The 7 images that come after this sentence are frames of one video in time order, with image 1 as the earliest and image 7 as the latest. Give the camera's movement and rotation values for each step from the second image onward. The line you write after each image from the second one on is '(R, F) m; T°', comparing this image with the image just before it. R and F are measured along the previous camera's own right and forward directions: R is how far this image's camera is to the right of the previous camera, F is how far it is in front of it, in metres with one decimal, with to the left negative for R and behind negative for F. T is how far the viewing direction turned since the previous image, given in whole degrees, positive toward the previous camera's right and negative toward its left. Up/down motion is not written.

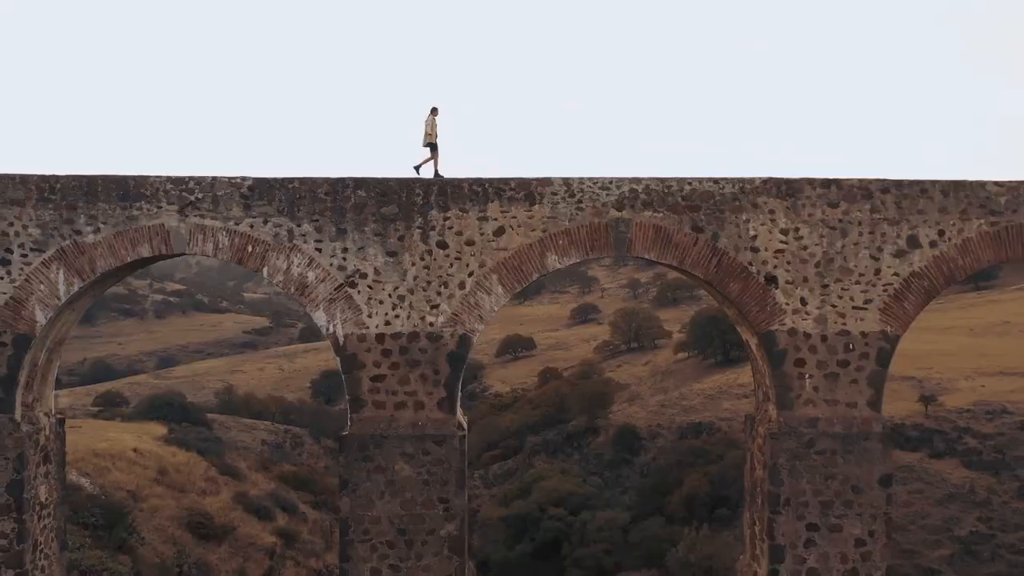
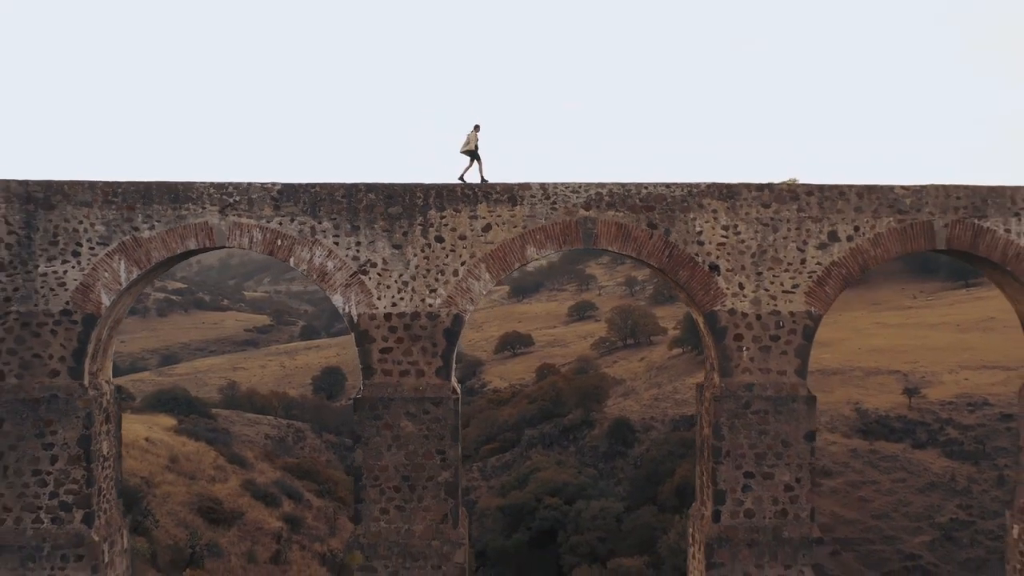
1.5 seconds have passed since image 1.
(+0.1, -0.6) m; 0°
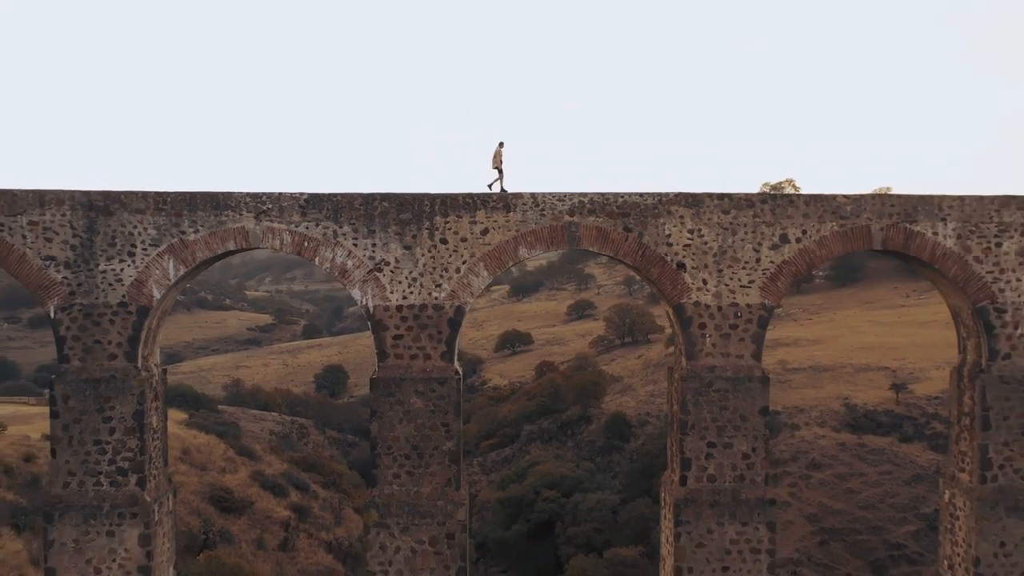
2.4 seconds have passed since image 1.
(0.0, -0.6) m; 0°
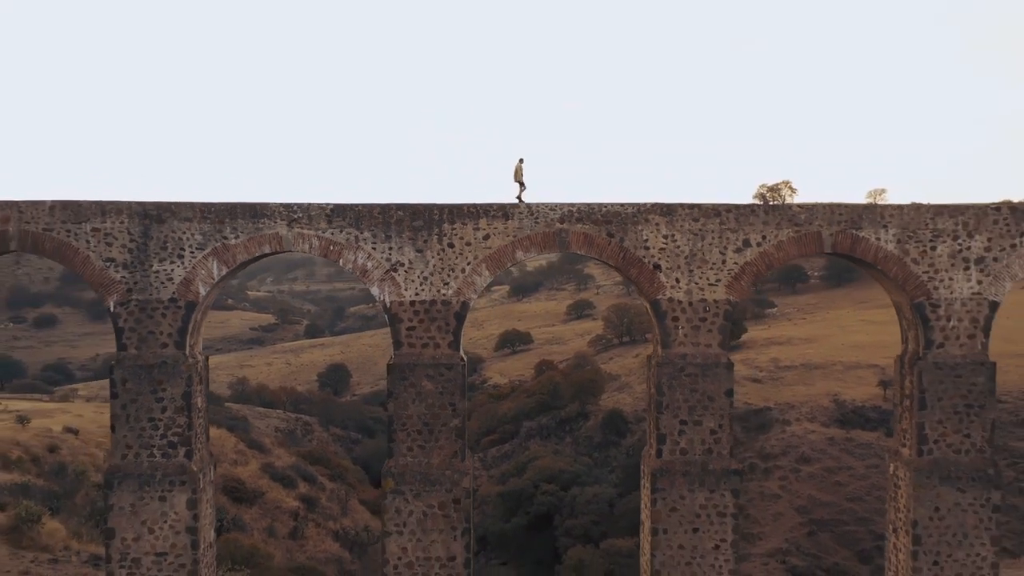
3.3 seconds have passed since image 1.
(0.0, -0.7) m; 0°
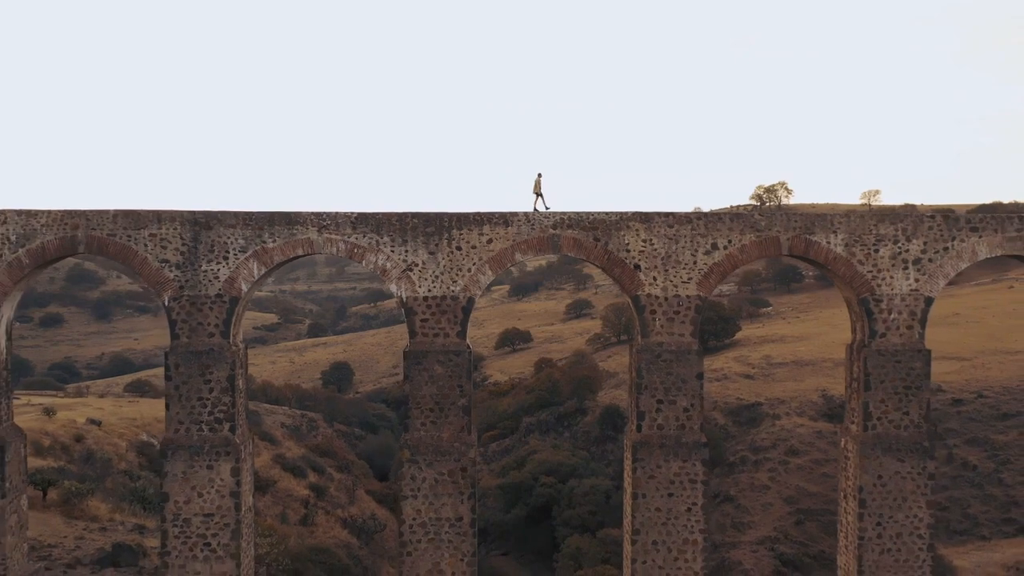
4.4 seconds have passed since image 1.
(0.0, -0.8) m; 0°
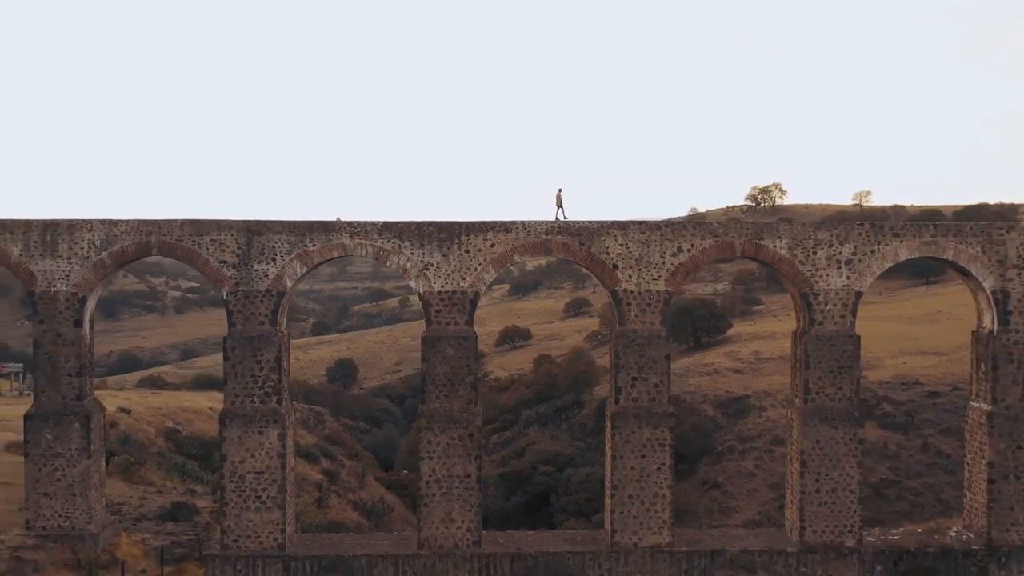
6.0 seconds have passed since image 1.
(0.0, -1.2) m; 0°
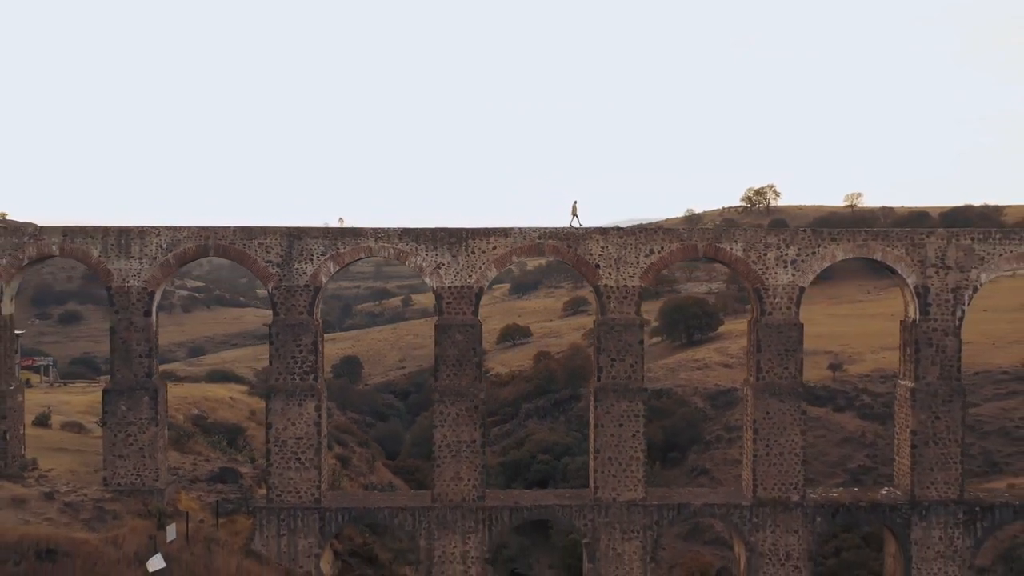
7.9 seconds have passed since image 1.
(0.0, -1.4) m; 0°
